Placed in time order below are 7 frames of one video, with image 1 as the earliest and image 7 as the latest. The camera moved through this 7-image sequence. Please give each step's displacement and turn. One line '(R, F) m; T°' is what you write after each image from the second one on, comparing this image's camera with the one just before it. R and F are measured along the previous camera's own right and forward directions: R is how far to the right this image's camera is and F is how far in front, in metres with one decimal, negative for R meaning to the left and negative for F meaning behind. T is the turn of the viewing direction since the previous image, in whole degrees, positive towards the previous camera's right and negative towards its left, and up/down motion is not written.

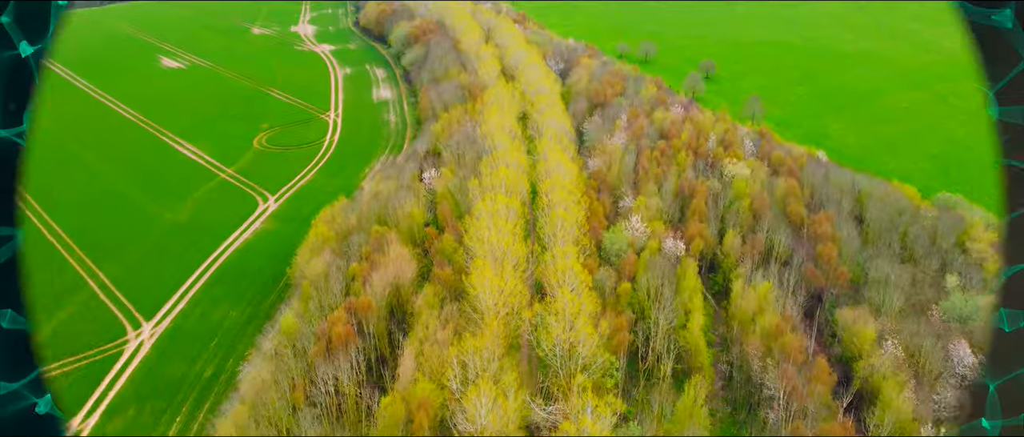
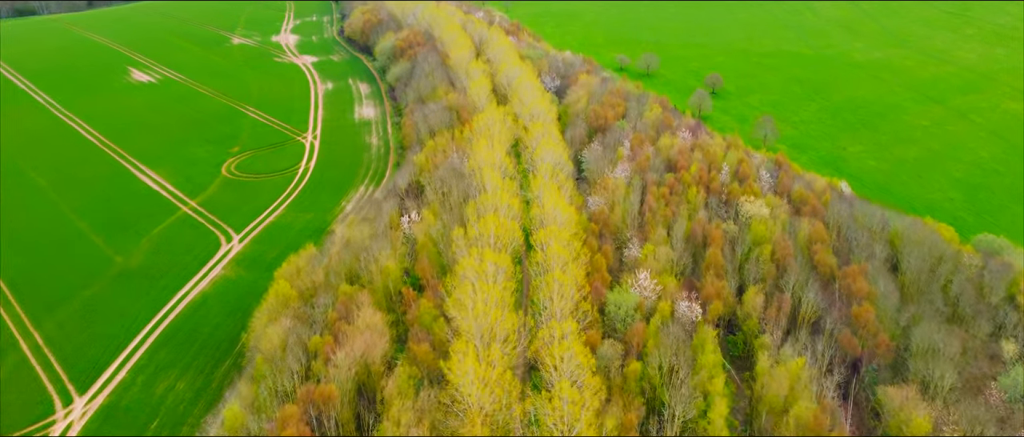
(+0.4, +6.9) m; 0°
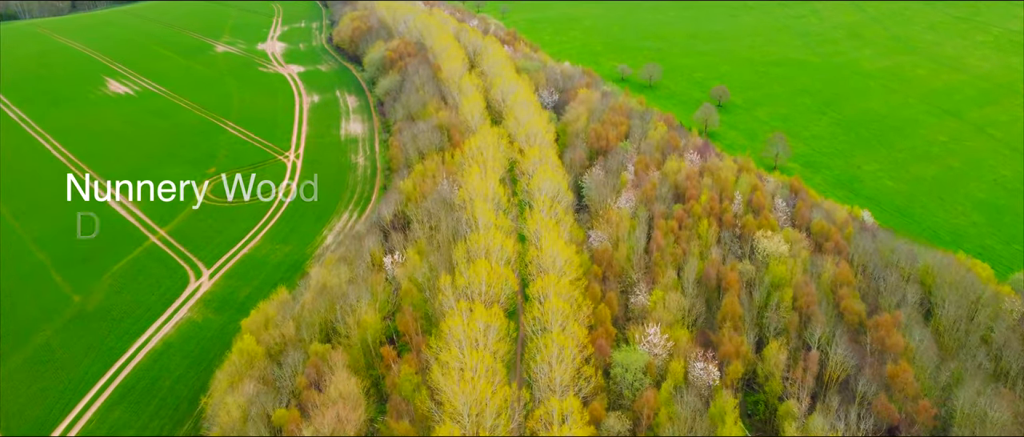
(+0.2, +5.1) m; 0°
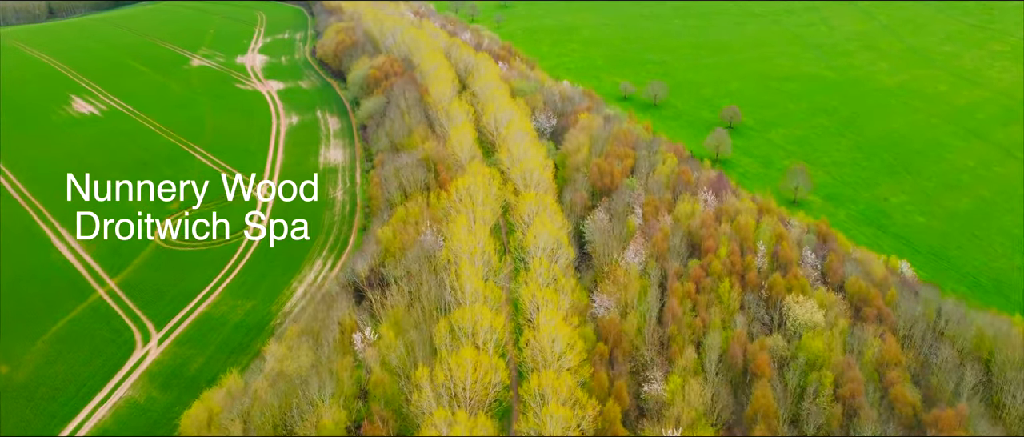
(+0.3, +7.1) m; 0°
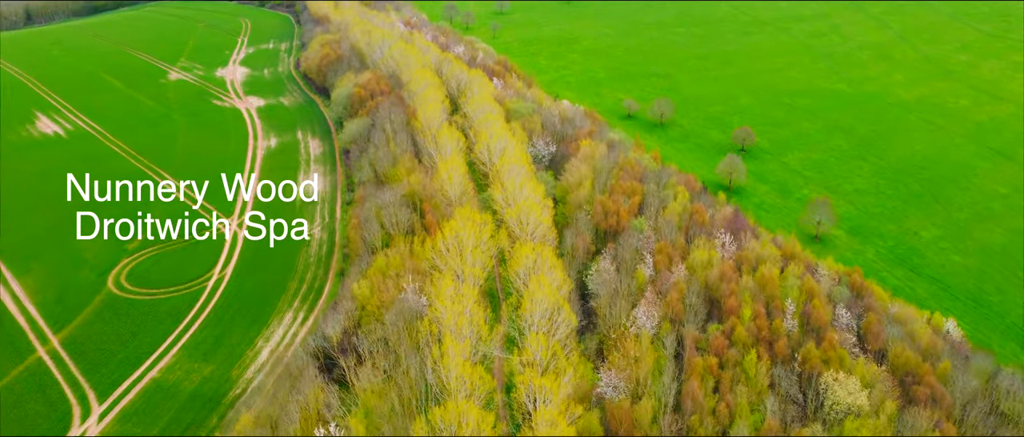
(+0.3, +6.4) m; 0°
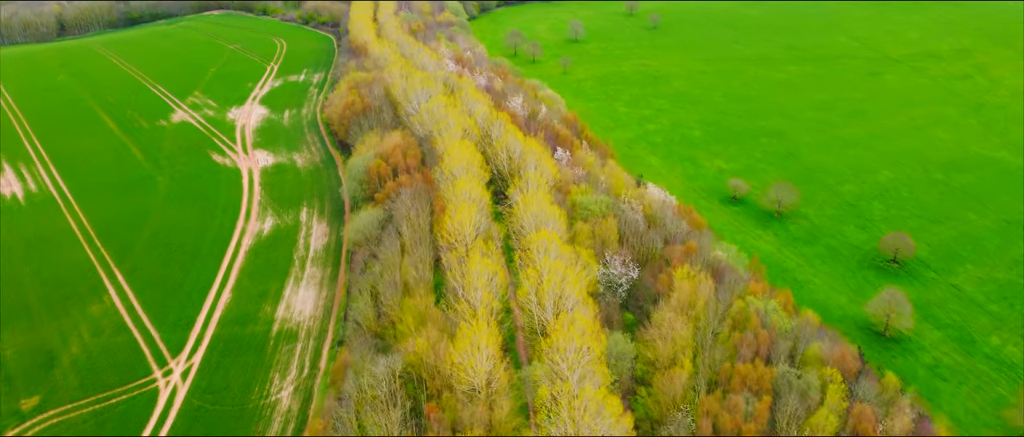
(+0.3, +20.5) m; -5°
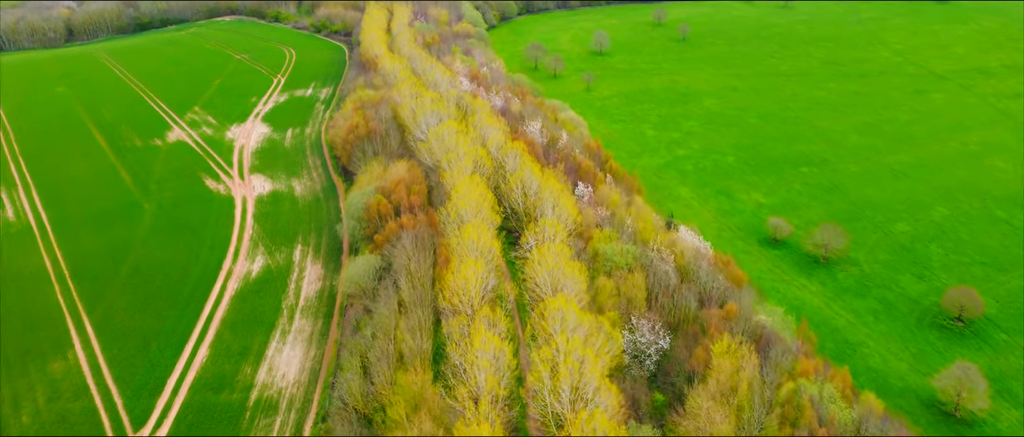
(+0.4, +6.4) m; -1°
